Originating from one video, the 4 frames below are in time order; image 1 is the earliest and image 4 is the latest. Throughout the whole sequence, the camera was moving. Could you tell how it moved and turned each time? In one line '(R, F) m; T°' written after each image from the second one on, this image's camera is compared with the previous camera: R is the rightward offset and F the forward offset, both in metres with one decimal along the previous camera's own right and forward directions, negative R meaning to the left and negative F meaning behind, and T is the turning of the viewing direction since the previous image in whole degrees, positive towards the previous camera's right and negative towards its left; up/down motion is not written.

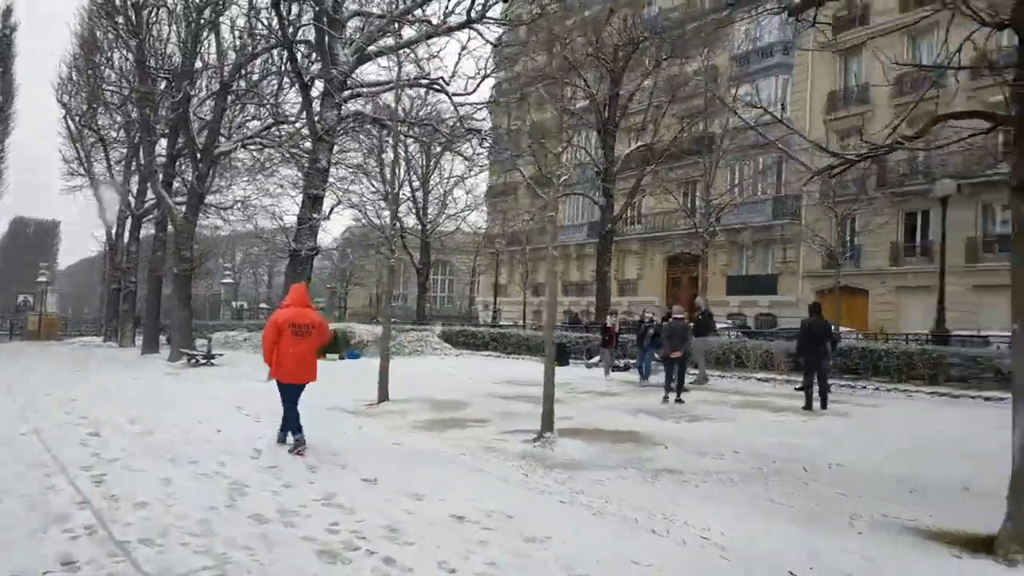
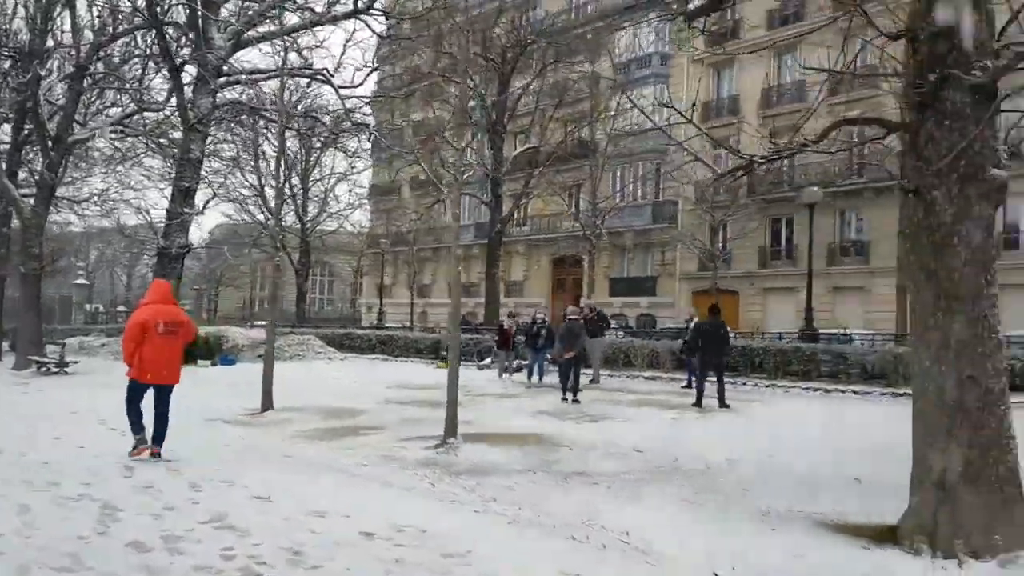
(-0.2, +0.3) m; +9°
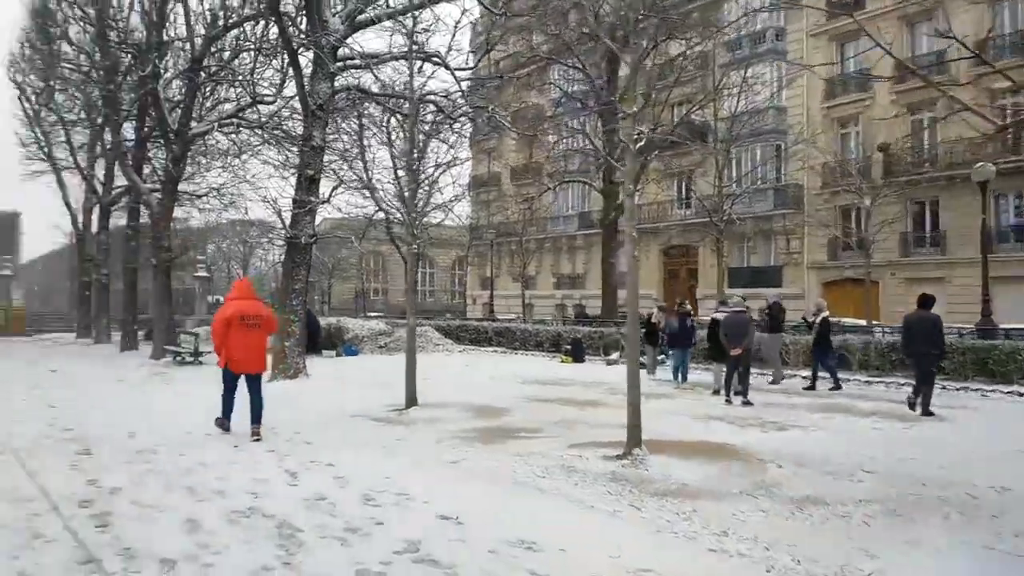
(-1.0, +0.9) m; -7°
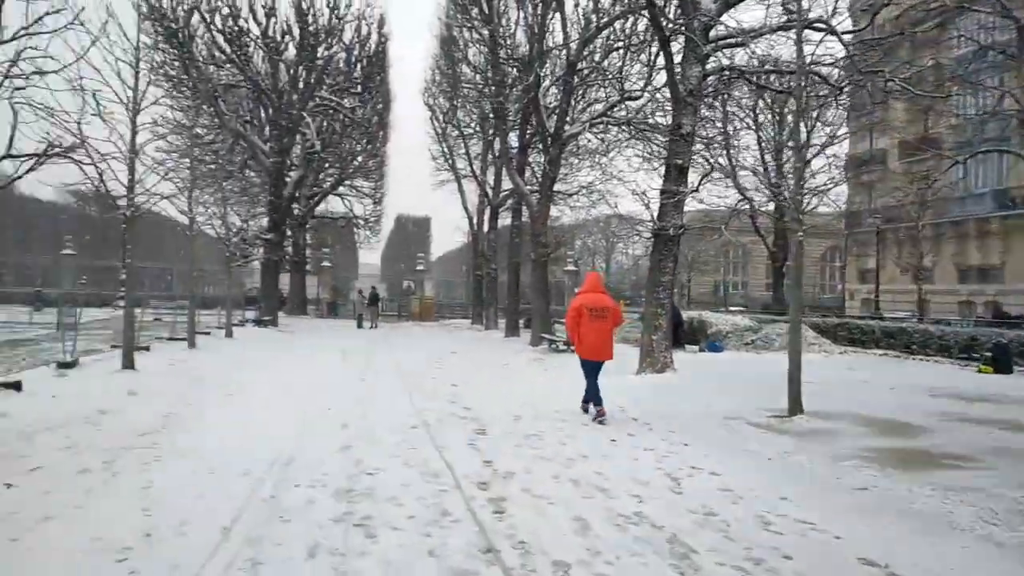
(-0.3, +0.5) m; -28°
